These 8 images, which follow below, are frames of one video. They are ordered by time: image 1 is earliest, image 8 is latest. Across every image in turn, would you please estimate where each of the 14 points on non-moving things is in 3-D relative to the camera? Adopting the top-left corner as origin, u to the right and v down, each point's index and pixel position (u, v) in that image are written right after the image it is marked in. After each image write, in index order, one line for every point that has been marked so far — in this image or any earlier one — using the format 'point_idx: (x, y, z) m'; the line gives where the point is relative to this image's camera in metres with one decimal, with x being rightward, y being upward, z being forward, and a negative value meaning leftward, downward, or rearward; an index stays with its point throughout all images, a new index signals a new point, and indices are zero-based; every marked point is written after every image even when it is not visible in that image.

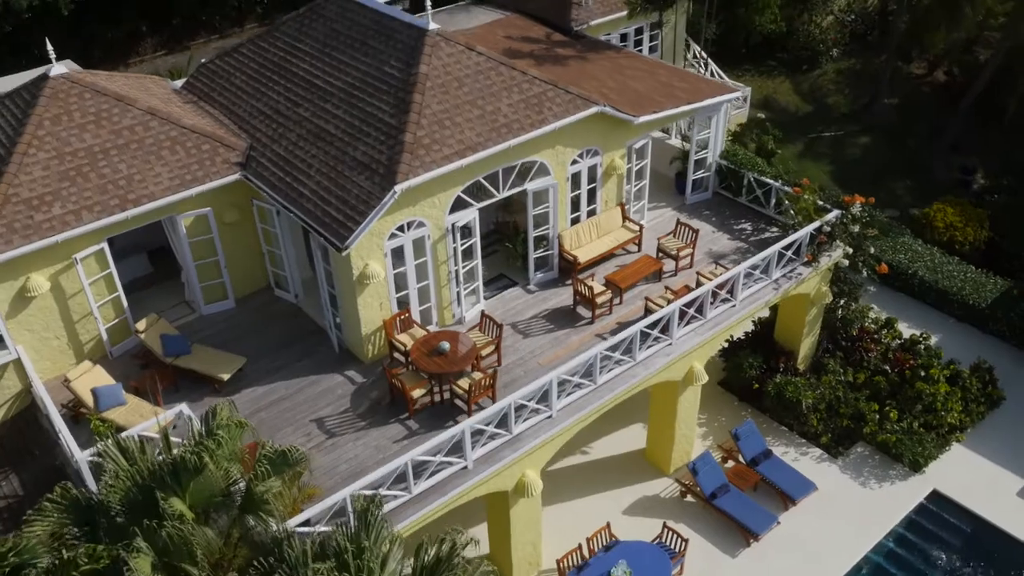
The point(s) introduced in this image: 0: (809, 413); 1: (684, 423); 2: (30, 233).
0: (+5.8, -2.4, +17.5) m
1: (+3.2, -2.5, +16.3) m
2: (-7.3, +0.8, +13.4) m
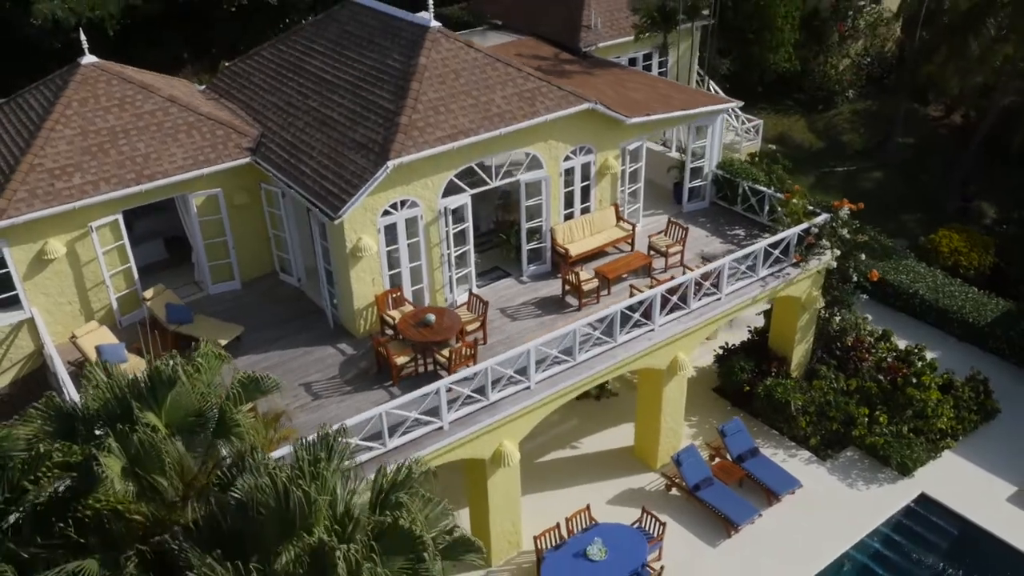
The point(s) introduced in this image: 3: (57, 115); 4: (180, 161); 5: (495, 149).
0: (+5.7, -2.5, +17.6) m
1: (+2.9, -2.4, +16.6) m
2: (-7.5, +1.5, +14.4) m
3: (-7.8, +3.0, +15.3) m
4: (-5.8, +2.2, +15.5) m
5: (-0.3, +2.4, +15.4) m
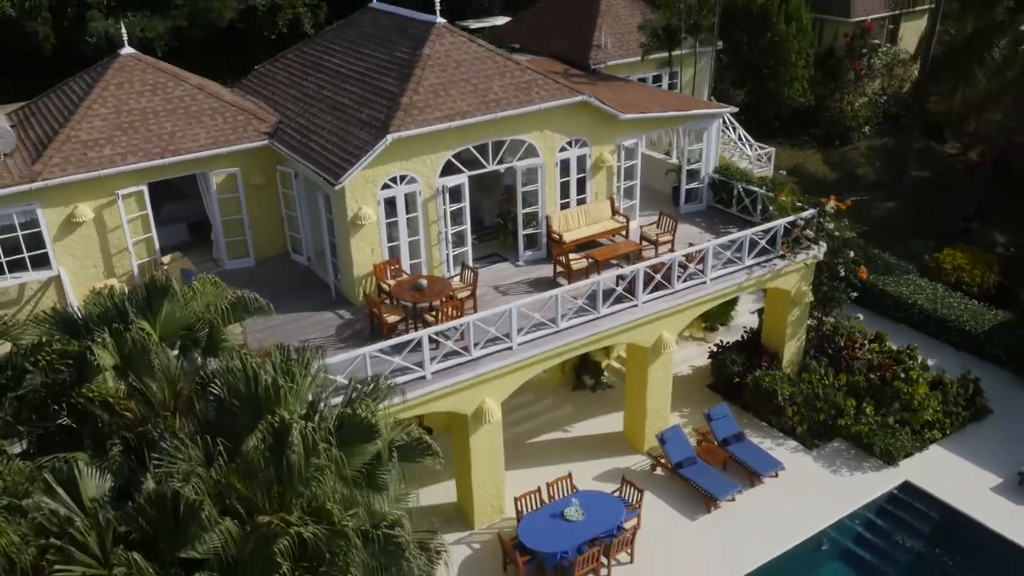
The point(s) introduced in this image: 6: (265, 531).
0: (+5.5, -2.4, +17.9) m
1: (+2.8, -2.1, +17.1) m
2: (-7.7, +2.2, +15.8) m
3: (-7.9, +3.6, +16.8) m
4: (-5.9, +2.8, +16.9) m
5: (-0.4, +2.9, +16.4) m
6: (-2.5, -2.4, +8.8) m
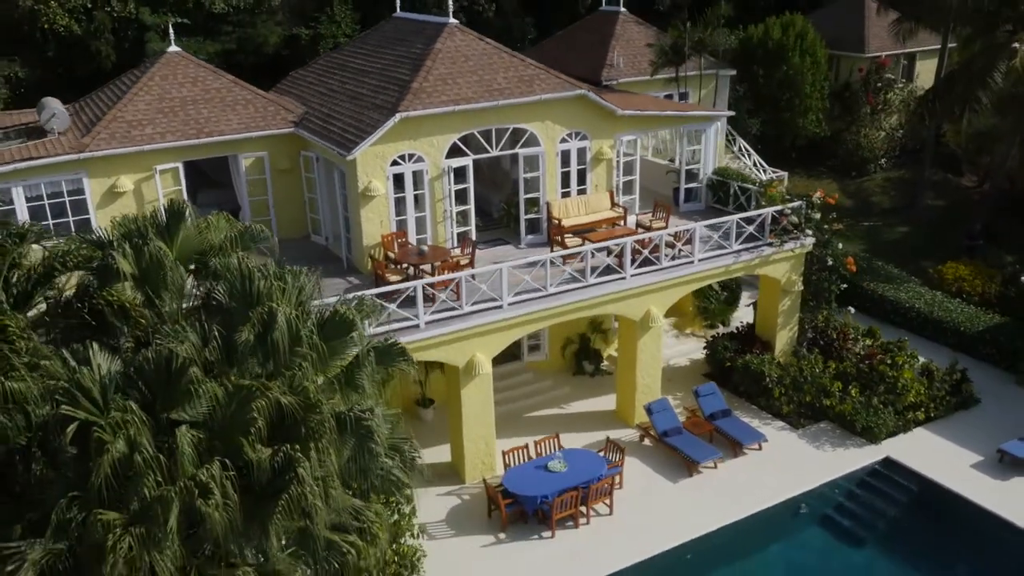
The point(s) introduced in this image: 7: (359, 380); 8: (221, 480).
0: (+5.5, -2.1, +18.6) m
1: (+2.7, -1.7, +17.9) m
2: (-7.7, +2.9, +17.6) m
3: (-7.8, +4.3, +18.7) m
4: (-5.8, +3.4, +18.6) m
5: (-0.4, +3.4, +17.9) m
6: (-3.0, -1.2, +10.0) m
7: (-1.9, -1.2, +11.3) m
8: (-3.2, -2.0, +9.5) m
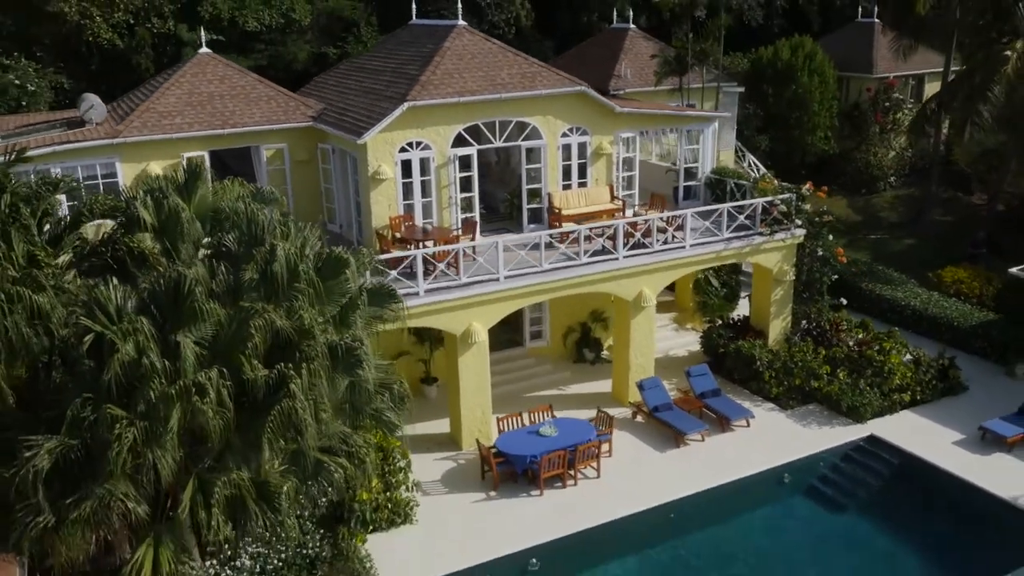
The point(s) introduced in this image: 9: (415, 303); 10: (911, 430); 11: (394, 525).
0: (+5.5, -1.8, +19.2) m
1: (+2.7, -1.3, +18.7) m
2: (-7.7, +3.4, +19.0) m
3: (-7.7, +4.7, +20.2) m
4: (-5.8, +3.9, +20.0) m
5: (-0.3, +3.8, +19.0) m
6: (-3.3, -0.4, +11.0) m
7: (-2.2, -0.4, +12.2) m
8: (-3.5, -1.1, +10.5) m
9: (-1.7, -0.3, +15.9) m
10: (+8.0, -2.8, +17.6) m
11: (-2.0, -4.0, +14.9) m
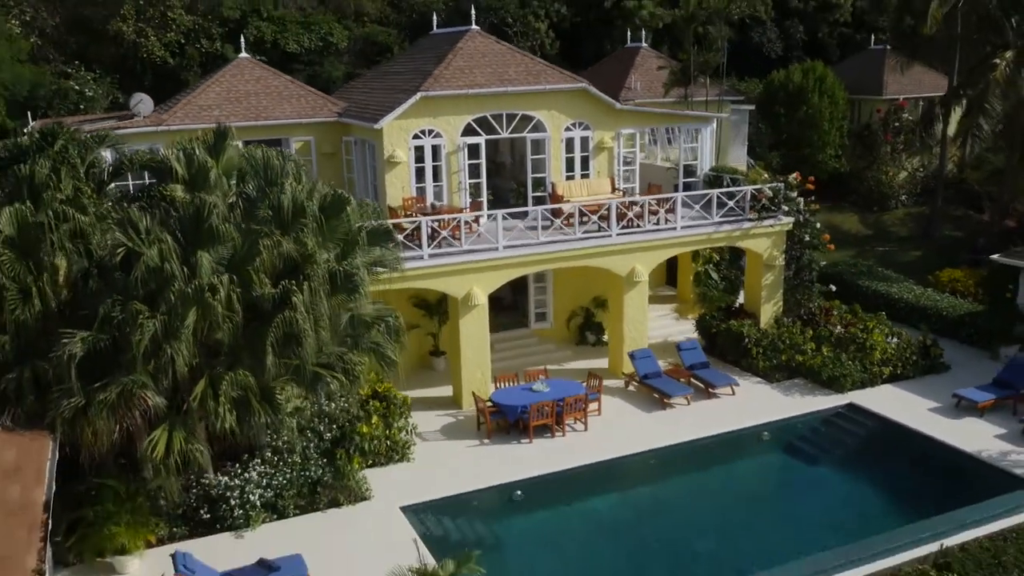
0: (+5.5, -1.4, +20.3) m
1: (+2.7, -0.8, +19.9) m
2: (-7.5, +4.0, +21.1) m
3: (-7.5, +5.3, +22.3) m
4: (-5.6, +4.4, +21.9) m
5: (-0.2, +4.3, +20.7) m
6: (-3.7, +0.7, +12.6) m
7: (-2.5, +0.5, +13.8) m
8: (-3.9, 0.0, +12.0) m
9: (-1.8, +0.5, +17.4) m
10: (+7.9, -2.3, +18.5) m
11: (-2.2, -3.2, +16.2) m
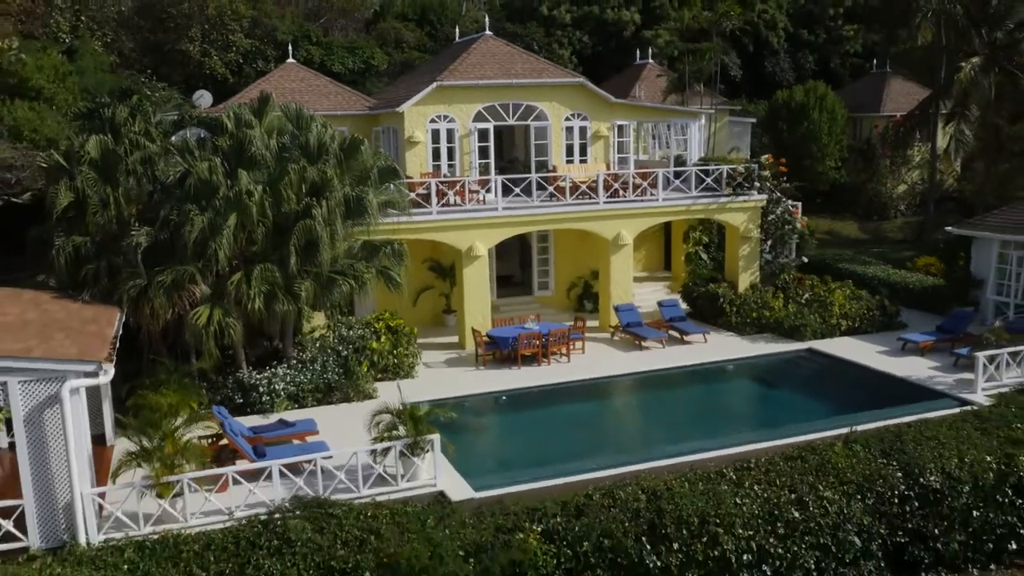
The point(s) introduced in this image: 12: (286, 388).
0: (+5.5, -0.5, +22.7) m
1: (+2.7, +0.1, +22.5) m
2: (-7.4, +5.0, +24.6) m
3: (-7.3, +6.1, +25.9) m
4: (-5.3, +5.2, +25.3) m
5: (0.0, +5.2, +23.8) m
6: (-4.0, +2.2, +15.8) m
7: (-2.8, +1.9, +16.8) m
8: (-4.3, +1.5, +15.1) m
9: (-1.9, +1.6, +20.4) m
10: (+7.8, -1.4, +20.7) m
11: (-2.4, -1.9, +19.0) m
12: (-4.3, -1.9, +16.9) m
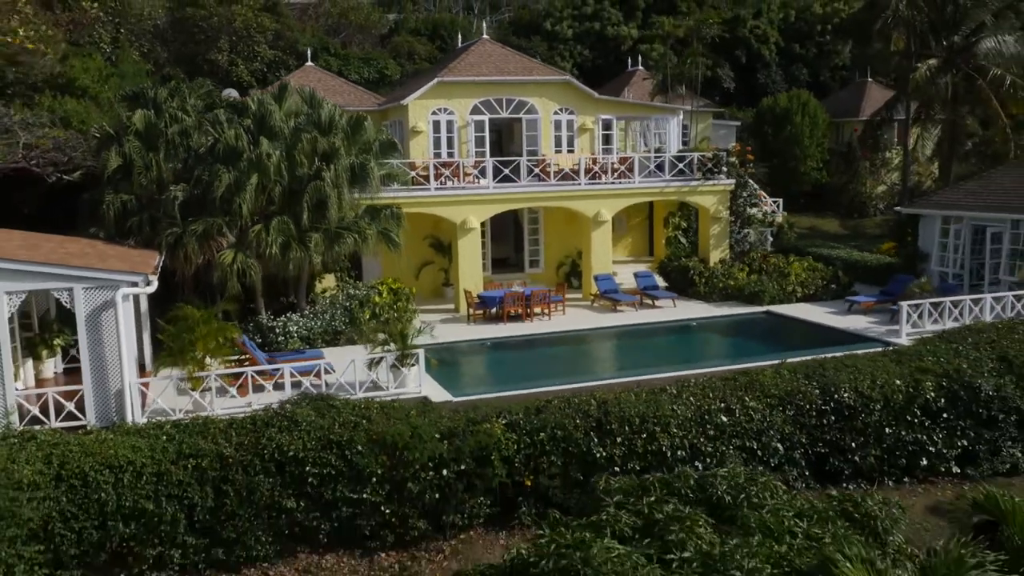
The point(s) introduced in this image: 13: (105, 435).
0: (+5.3, +0.3, +25.1) m
1: (+2.4, +0.9, +25.0) m
2: (-7.5, +5.7, +27.5) m
3: (-7.4, +6.8, +28.8) m
4: (-5.5, +5.9, +28.2) m
5: (-0.2, +5.9, +26.6) m
6: (-4.4, +3.2, +18.5) m
7: (-3.2, +2.9, +19.5) m
8: (-4.7, +2.5, +17.9) m
9: (-2.2, +2.5, +23.1) m
10: (+7.5, -0.6, +23.0) m
11: (-2.8, -1.1, +21.6) m
12: (-4.7, -0.9, +19.5) m
13: (-6.1, -2.2, +13.2) m
